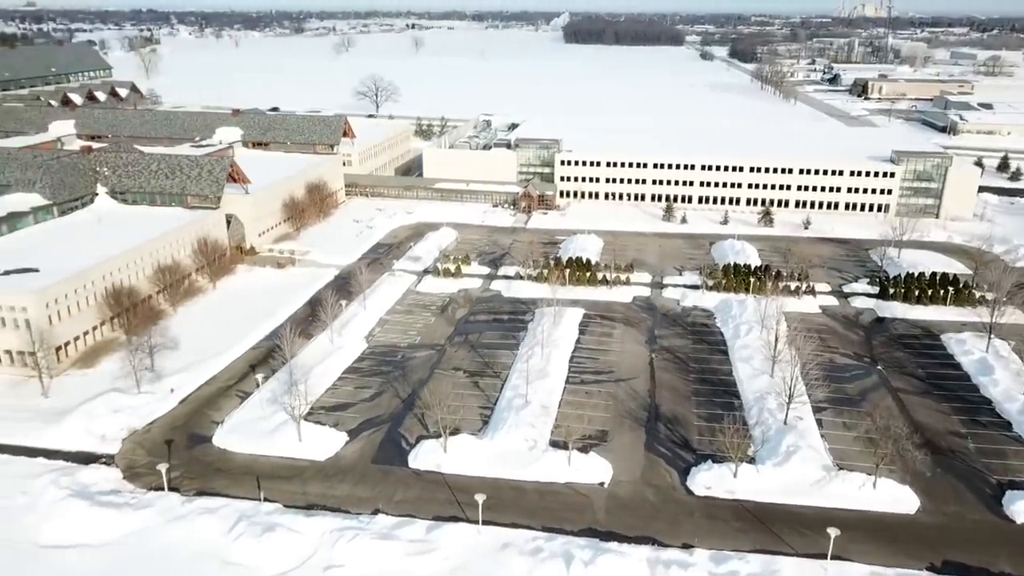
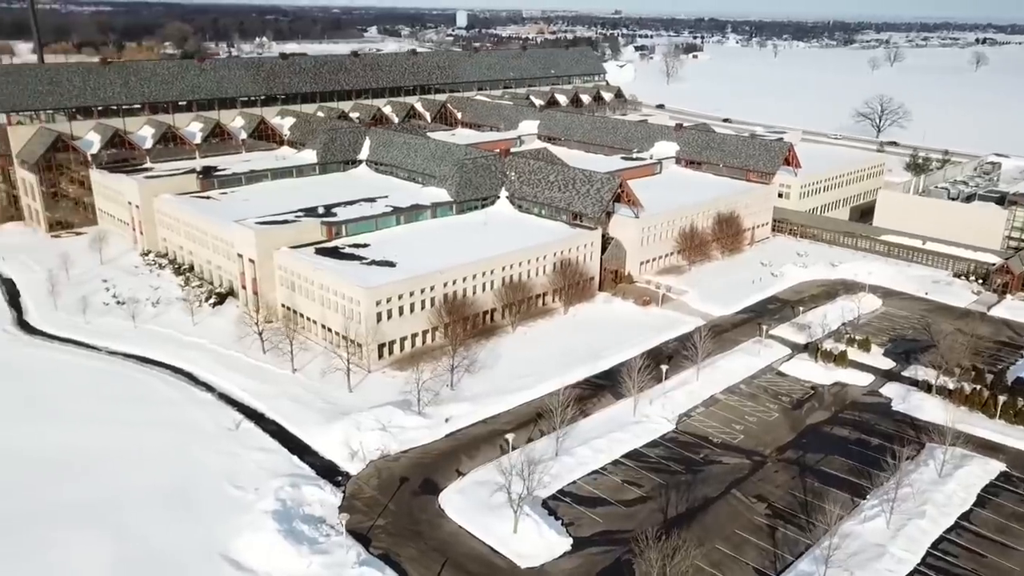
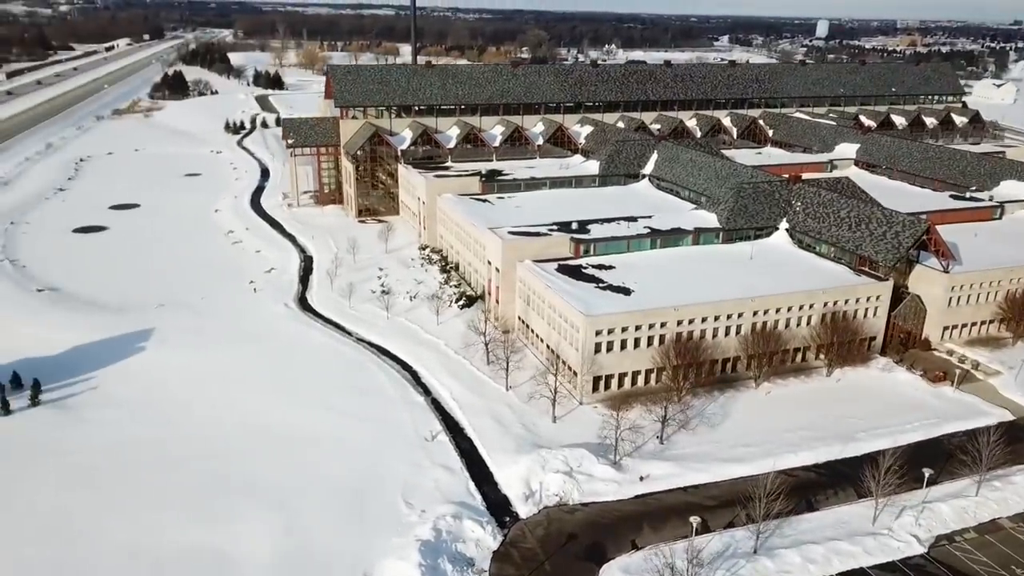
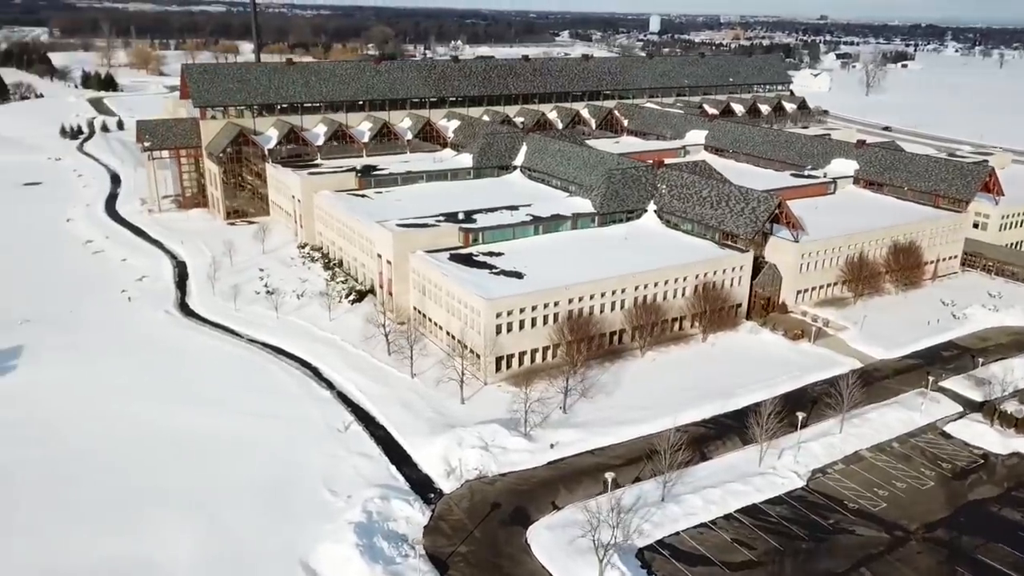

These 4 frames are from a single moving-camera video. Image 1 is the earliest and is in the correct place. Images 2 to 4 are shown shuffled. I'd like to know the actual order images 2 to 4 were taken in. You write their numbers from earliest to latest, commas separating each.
2, 4, 3
